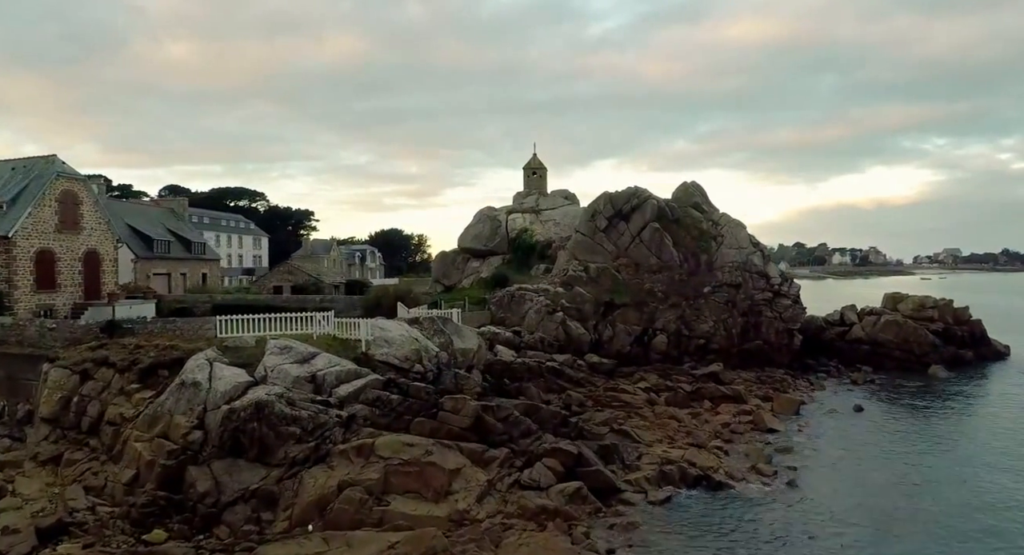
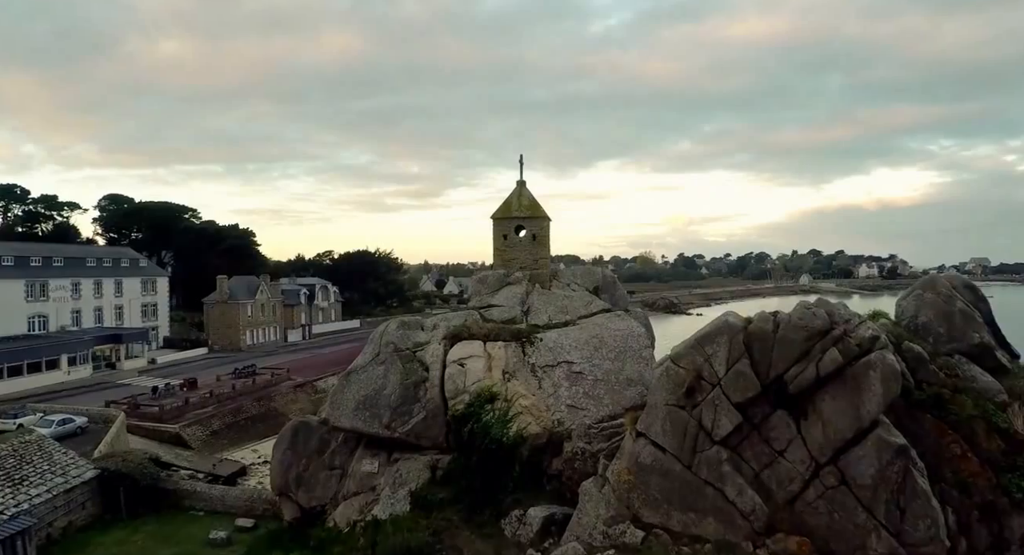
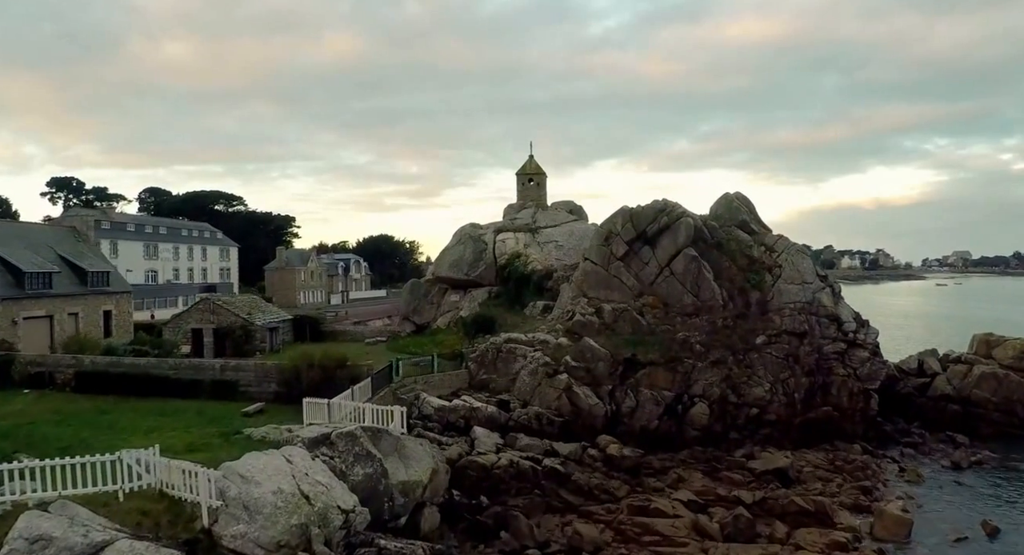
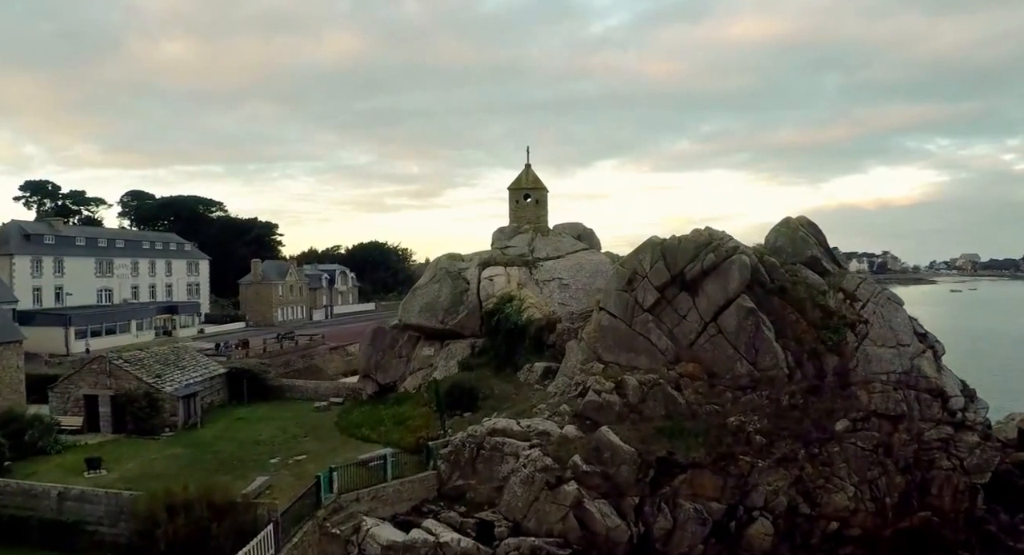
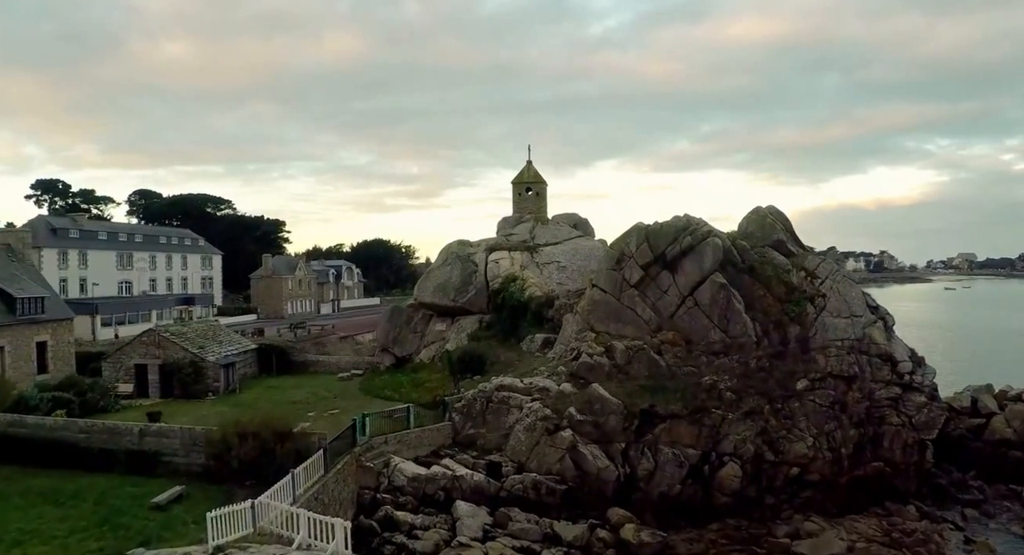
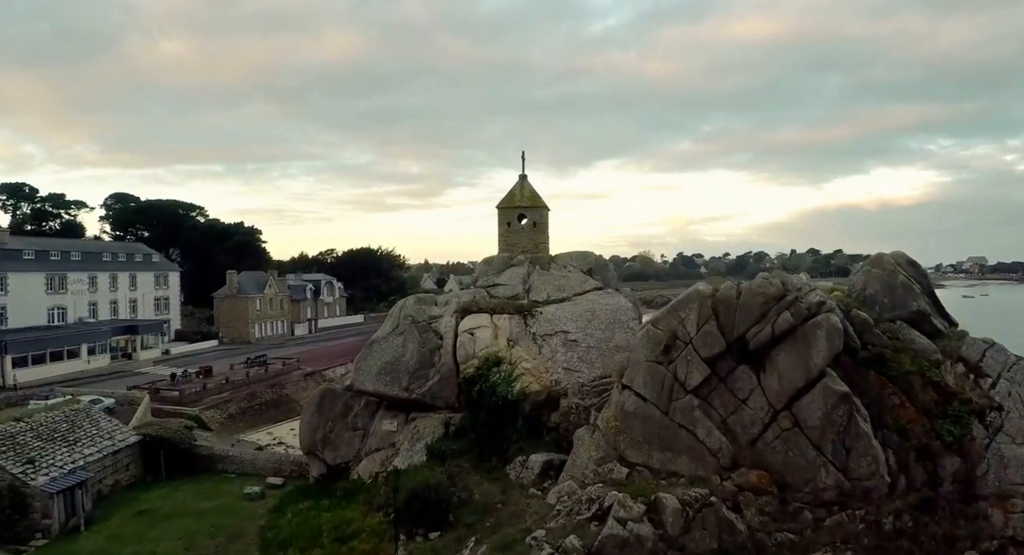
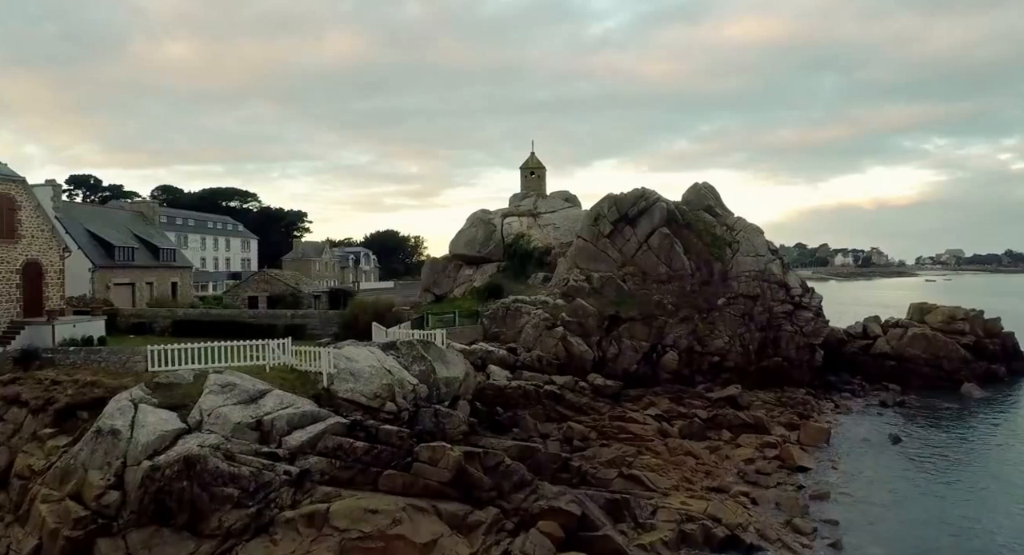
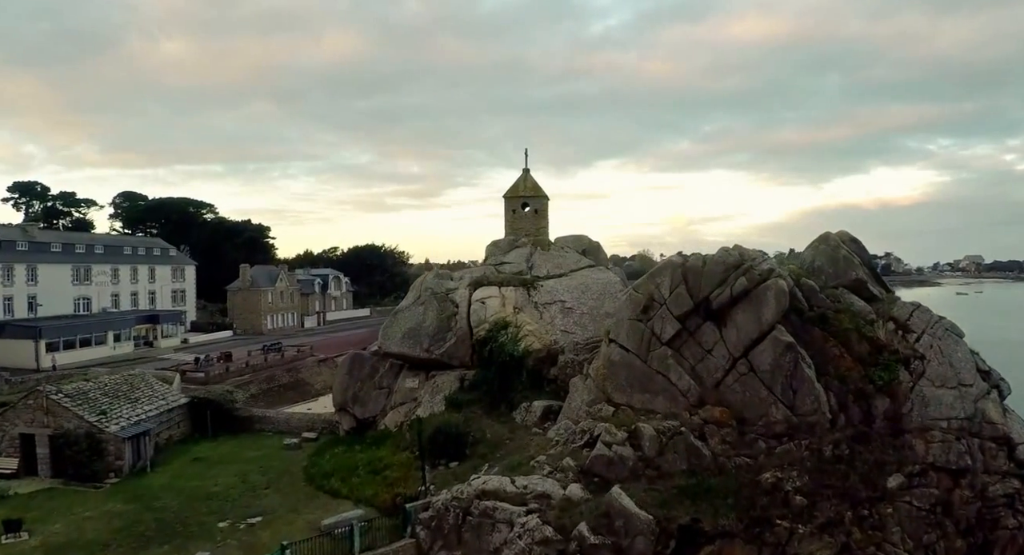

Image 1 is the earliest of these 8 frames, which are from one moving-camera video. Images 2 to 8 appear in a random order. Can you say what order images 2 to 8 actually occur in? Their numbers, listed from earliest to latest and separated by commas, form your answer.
7, 3, 5, 4, 8, 6, 2
